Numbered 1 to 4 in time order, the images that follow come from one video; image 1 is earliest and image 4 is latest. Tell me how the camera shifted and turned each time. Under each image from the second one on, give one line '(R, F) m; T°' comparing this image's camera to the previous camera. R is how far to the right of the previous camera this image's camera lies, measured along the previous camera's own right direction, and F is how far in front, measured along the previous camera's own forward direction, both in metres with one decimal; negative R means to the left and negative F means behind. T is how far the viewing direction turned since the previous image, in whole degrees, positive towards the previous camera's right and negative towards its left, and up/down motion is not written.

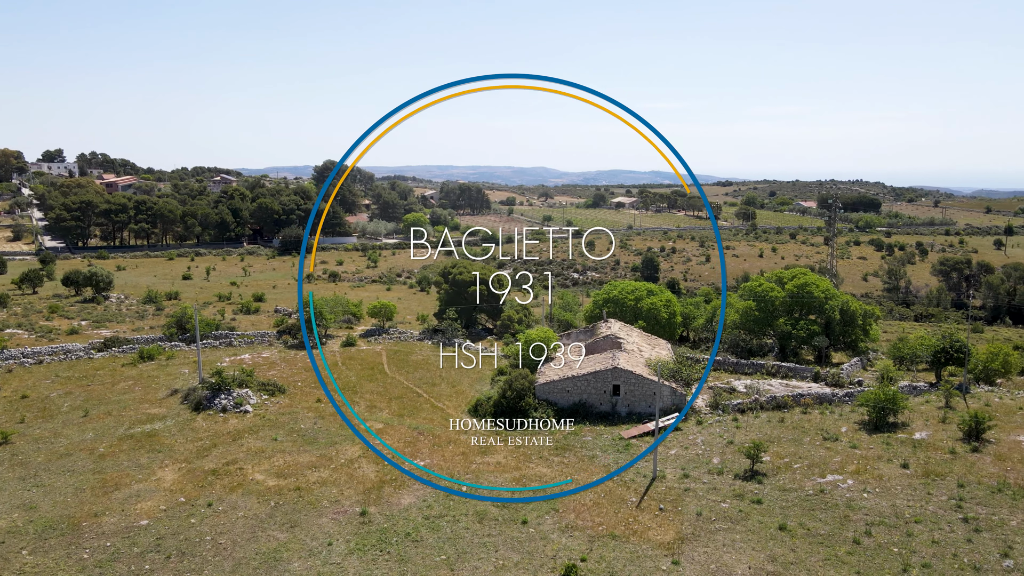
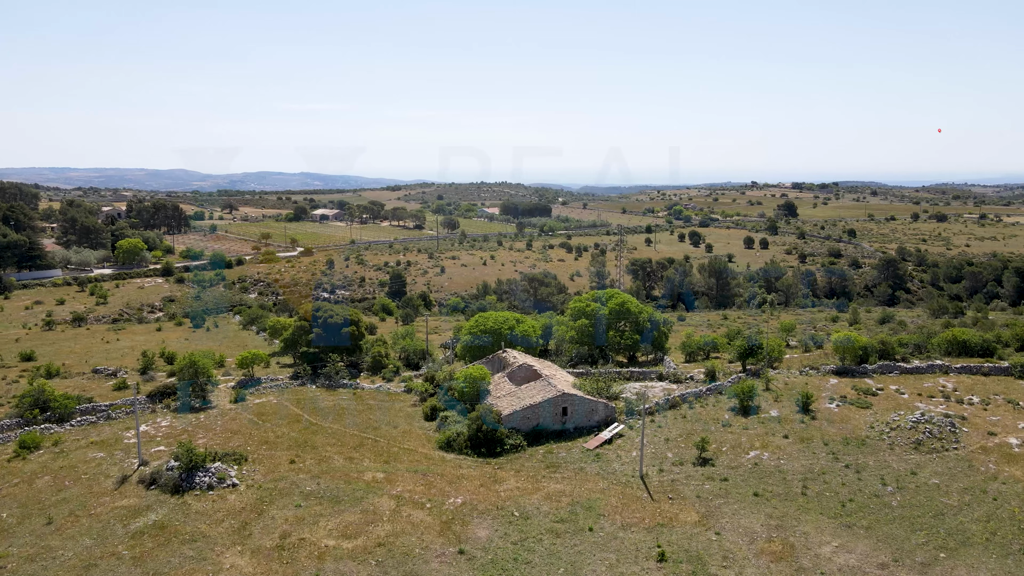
(-7.5, -1.0) m; +25°
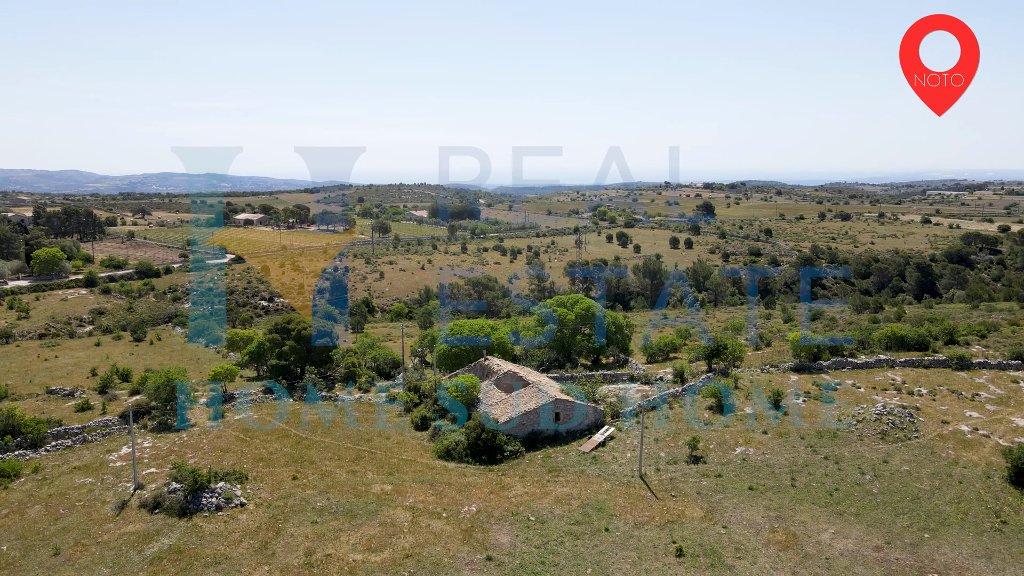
(-2.0, -0.4) m; +6°
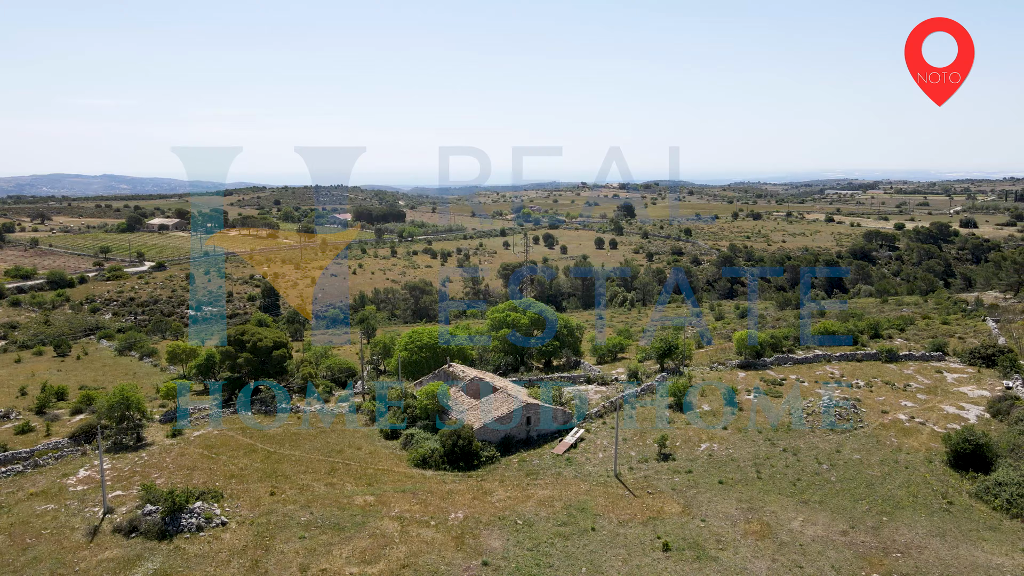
(-1.4, -0.3) m; +6°
